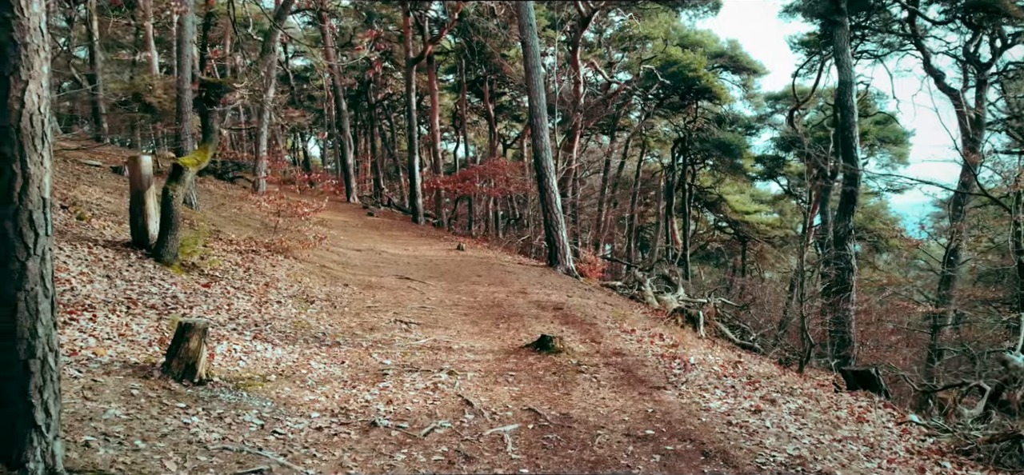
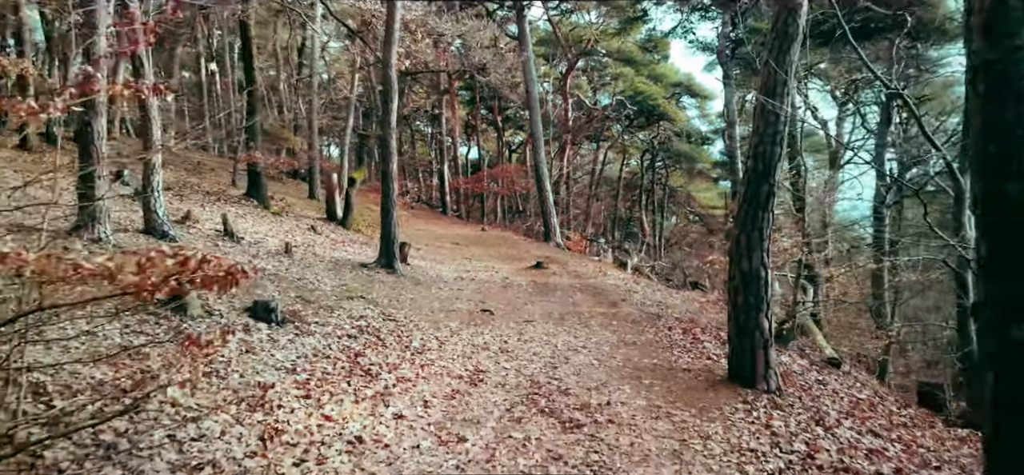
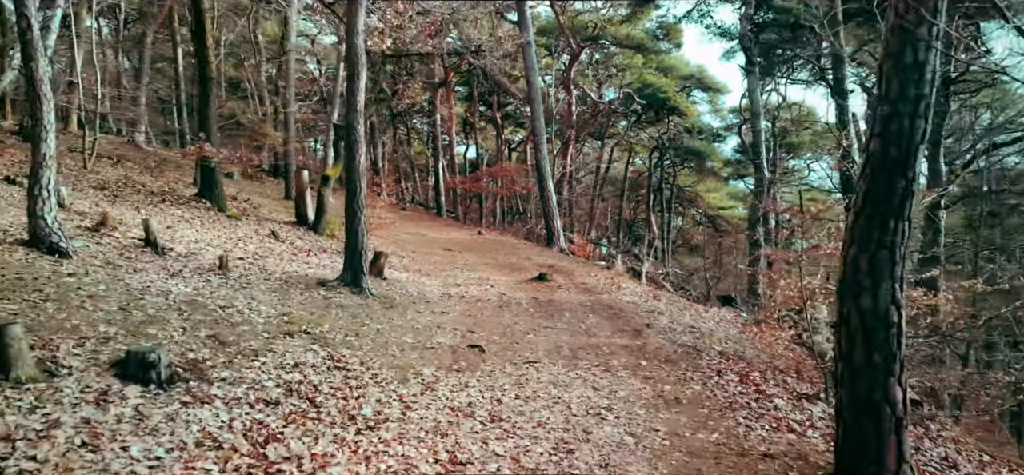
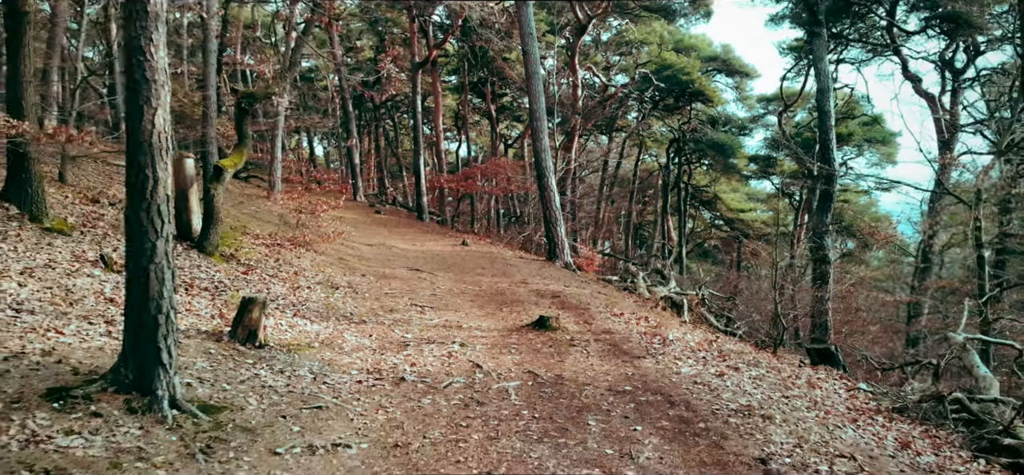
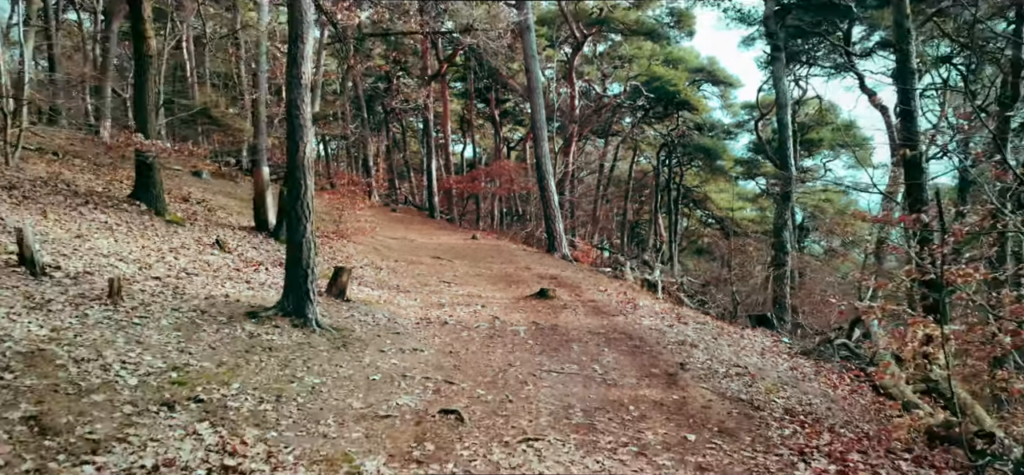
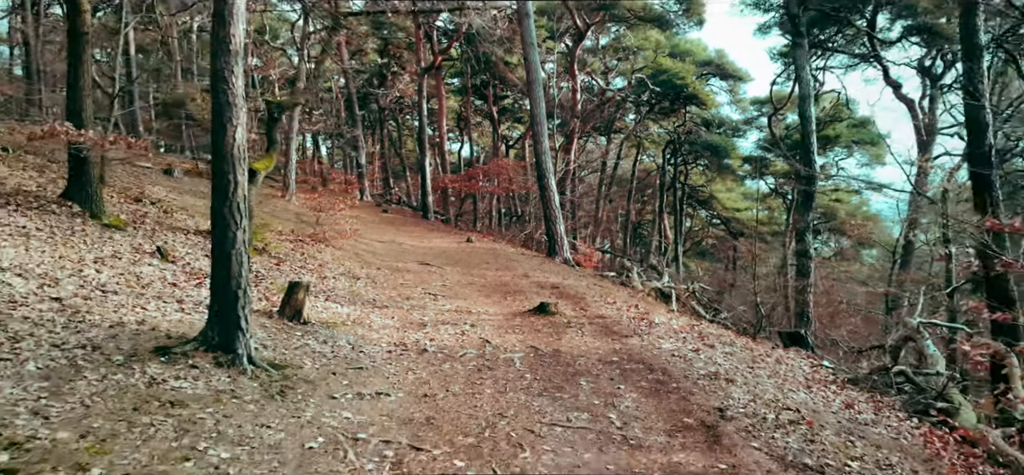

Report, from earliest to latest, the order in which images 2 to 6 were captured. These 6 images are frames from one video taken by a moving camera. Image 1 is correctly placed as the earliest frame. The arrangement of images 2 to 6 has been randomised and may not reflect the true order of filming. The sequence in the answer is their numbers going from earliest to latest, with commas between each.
4, 6, 5, 3, 2
